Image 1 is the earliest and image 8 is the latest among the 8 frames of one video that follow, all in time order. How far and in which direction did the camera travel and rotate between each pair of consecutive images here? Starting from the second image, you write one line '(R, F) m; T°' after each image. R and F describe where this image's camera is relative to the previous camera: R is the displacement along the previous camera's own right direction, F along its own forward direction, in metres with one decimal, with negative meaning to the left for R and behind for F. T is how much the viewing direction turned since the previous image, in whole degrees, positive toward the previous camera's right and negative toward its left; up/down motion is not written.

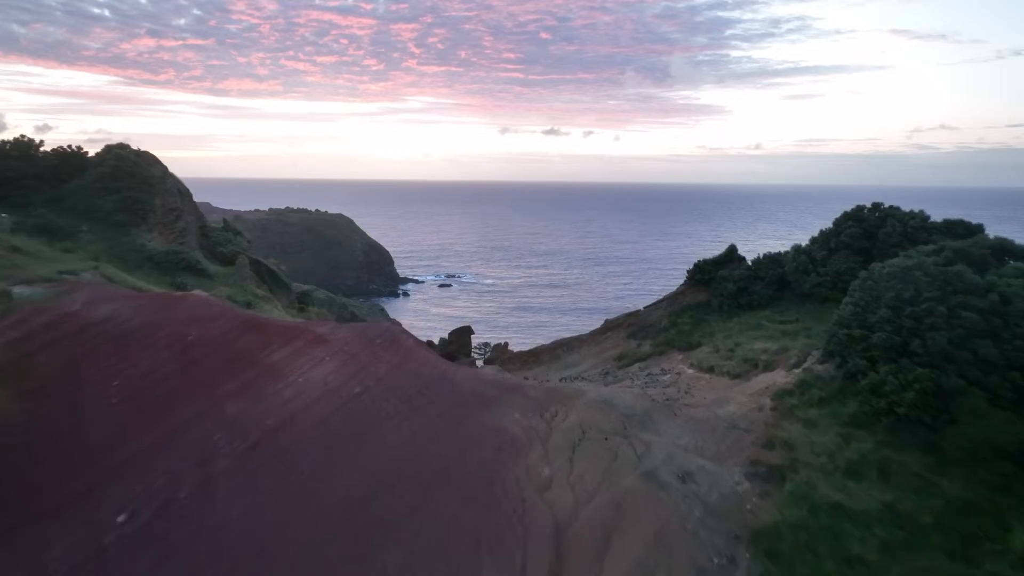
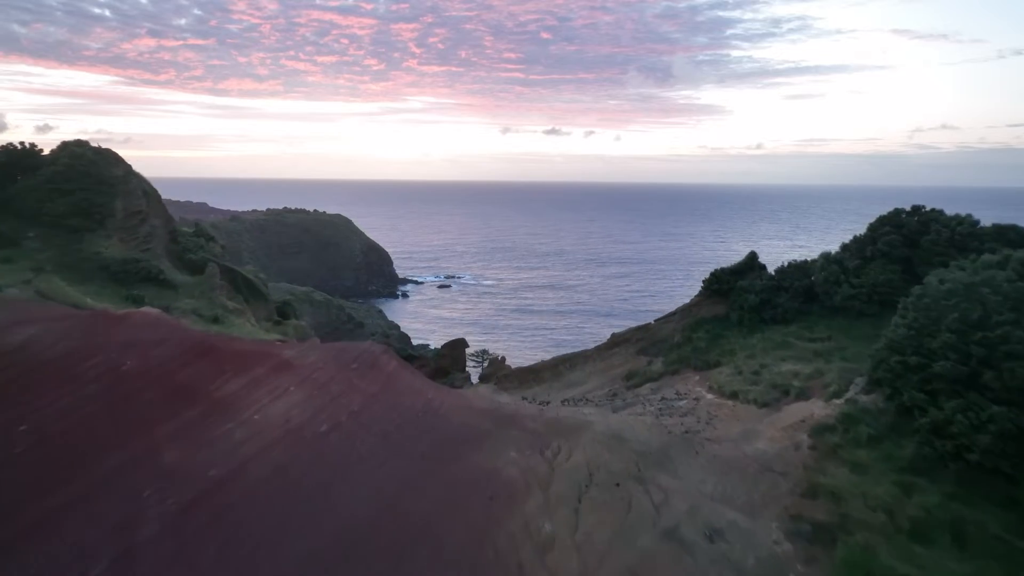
(+0.1, +1.3) m; 0°
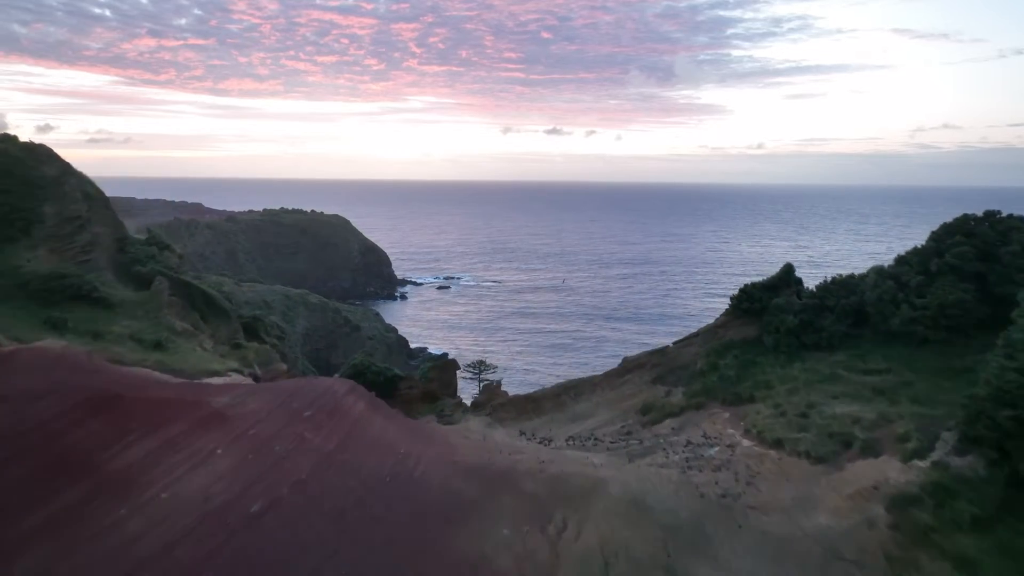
(+0.1, +1.8) m; 0°
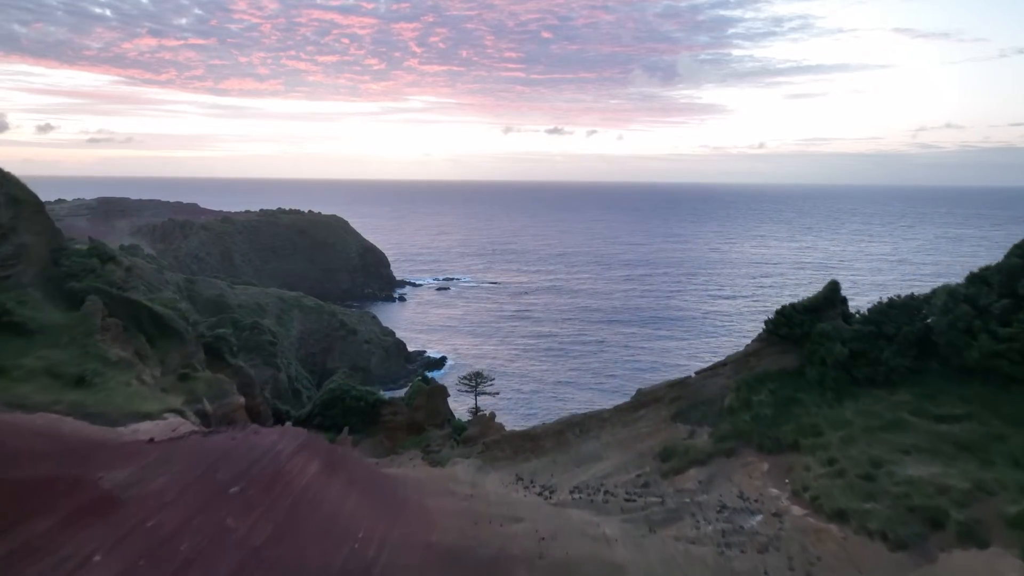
(+0.1, +1.7) m; 0°
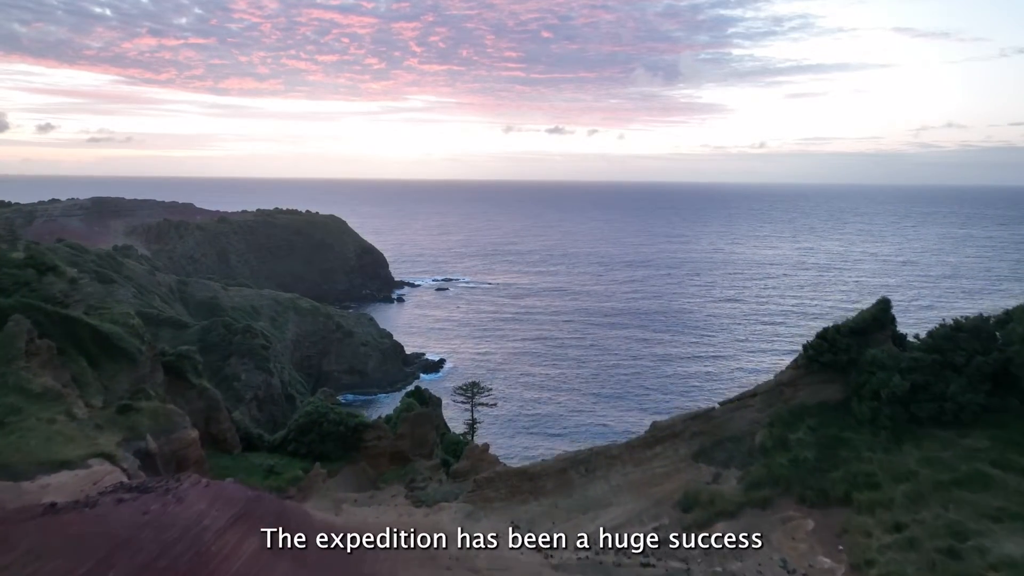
(+0.1, +1.4) m; 0°
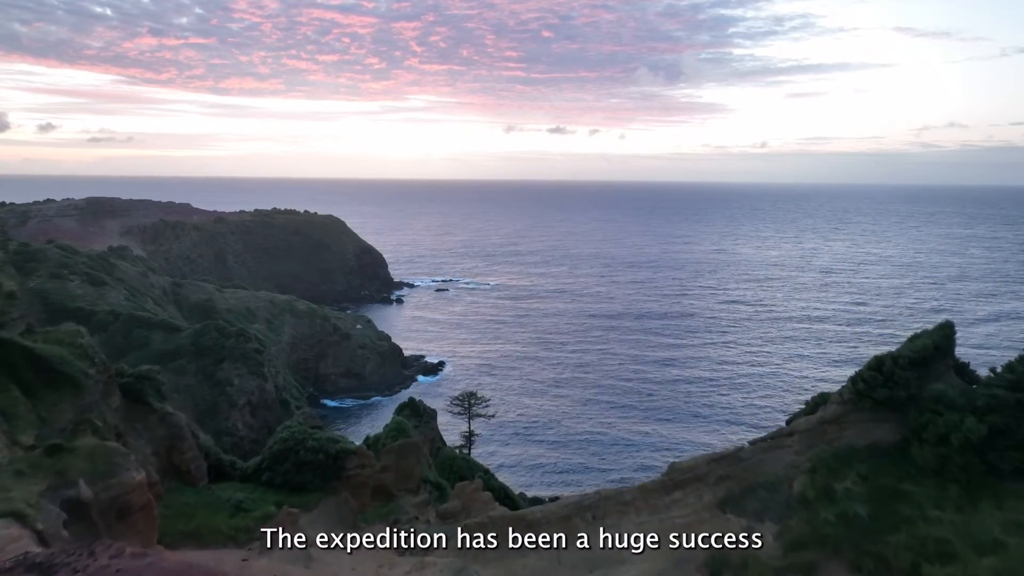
(+0.1, +1.2) m; 0°
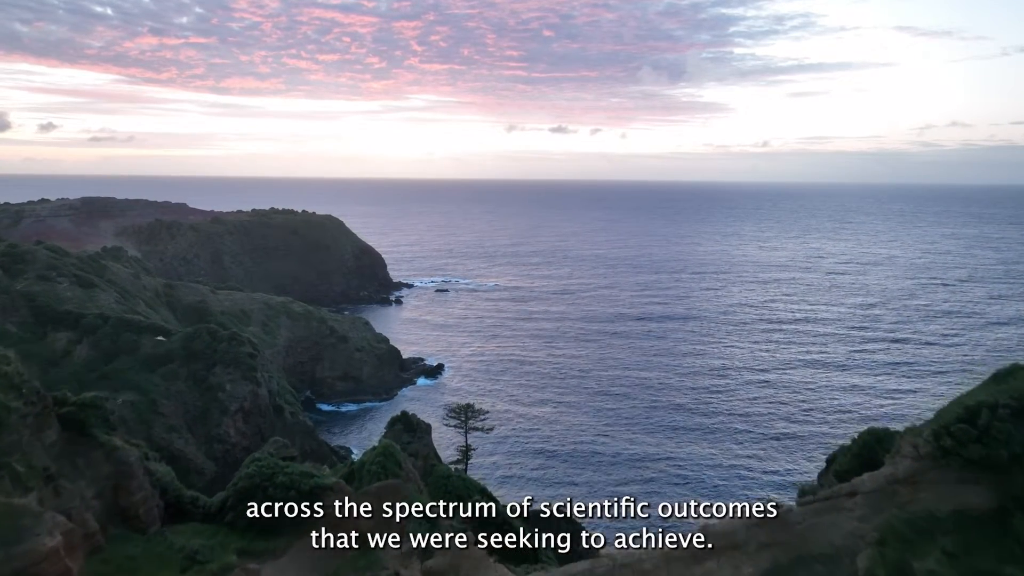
(0.0, +1.4) m; 0°
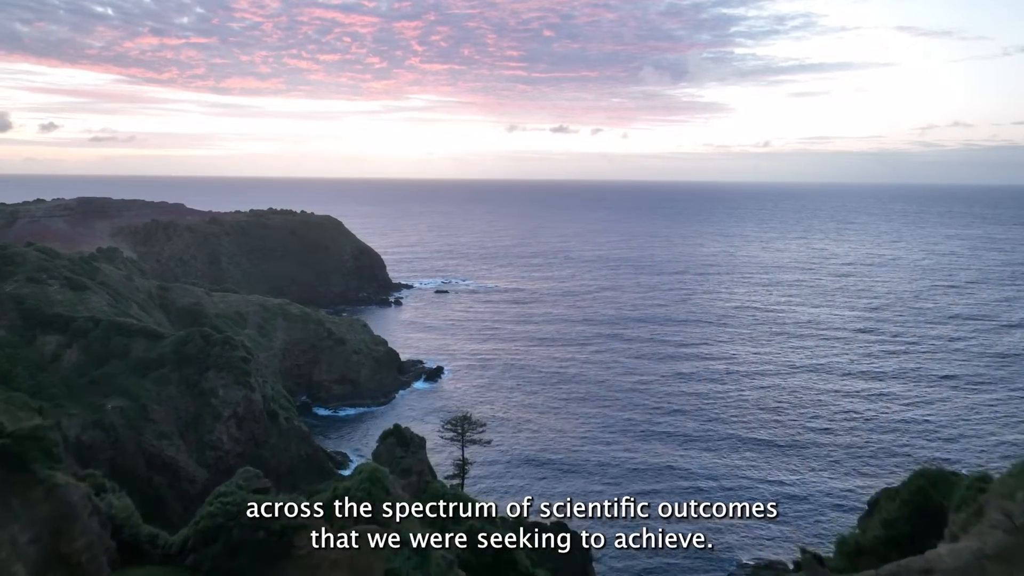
(+0.1, +1.1) m; 0°
